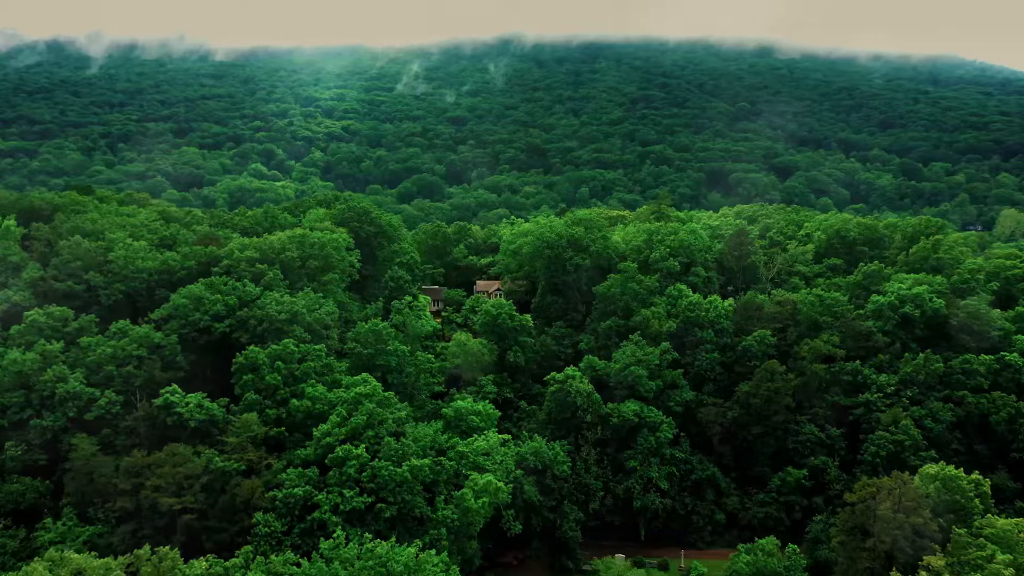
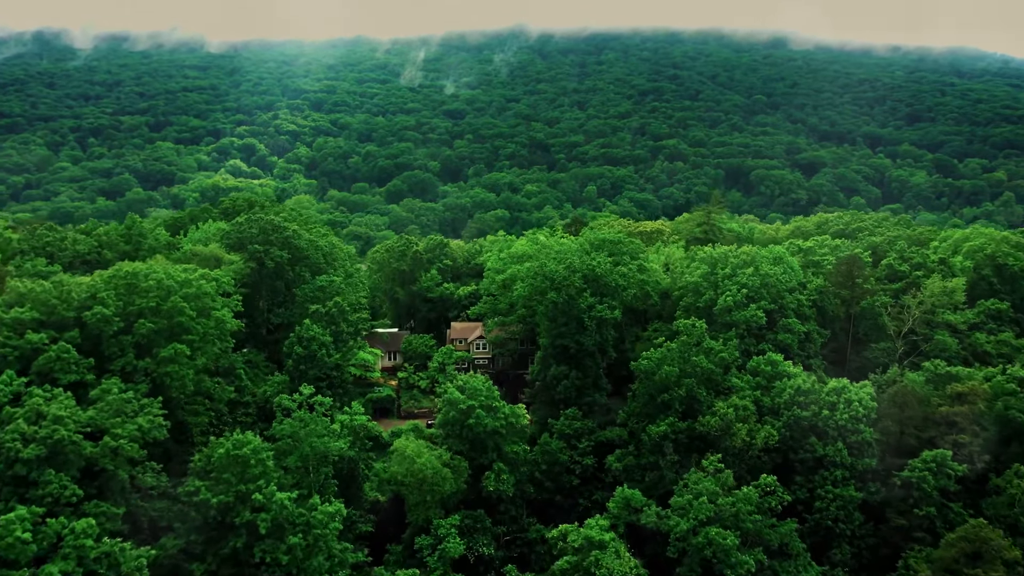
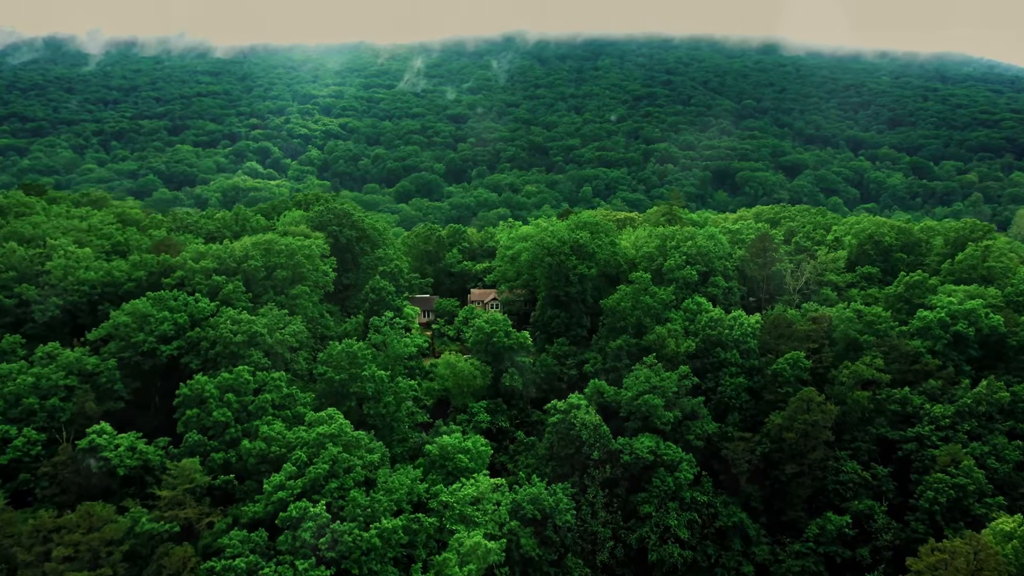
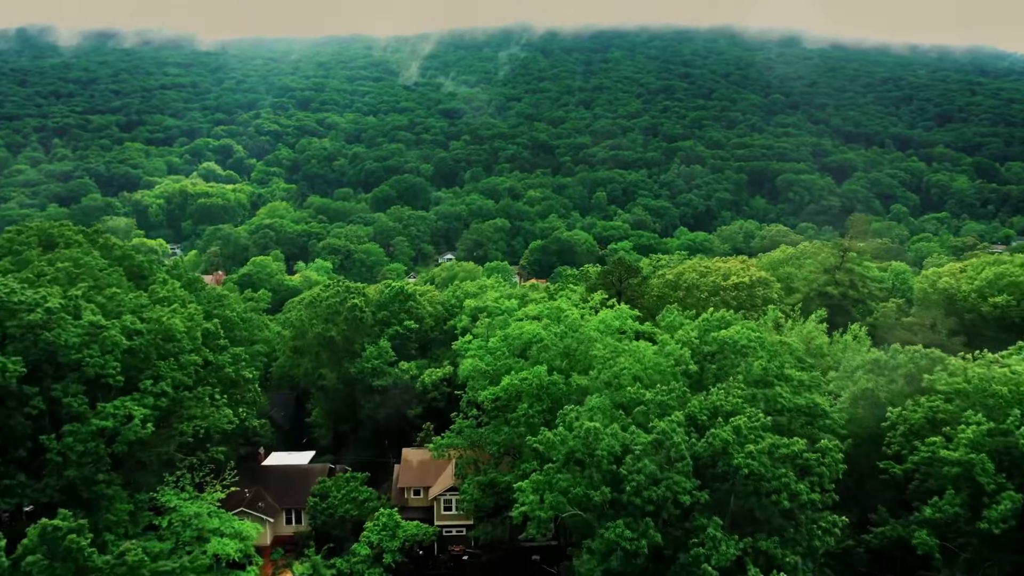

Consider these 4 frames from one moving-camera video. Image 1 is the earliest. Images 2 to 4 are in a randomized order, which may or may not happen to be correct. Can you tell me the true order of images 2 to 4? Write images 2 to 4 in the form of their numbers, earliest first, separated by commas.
3, 2, 4
